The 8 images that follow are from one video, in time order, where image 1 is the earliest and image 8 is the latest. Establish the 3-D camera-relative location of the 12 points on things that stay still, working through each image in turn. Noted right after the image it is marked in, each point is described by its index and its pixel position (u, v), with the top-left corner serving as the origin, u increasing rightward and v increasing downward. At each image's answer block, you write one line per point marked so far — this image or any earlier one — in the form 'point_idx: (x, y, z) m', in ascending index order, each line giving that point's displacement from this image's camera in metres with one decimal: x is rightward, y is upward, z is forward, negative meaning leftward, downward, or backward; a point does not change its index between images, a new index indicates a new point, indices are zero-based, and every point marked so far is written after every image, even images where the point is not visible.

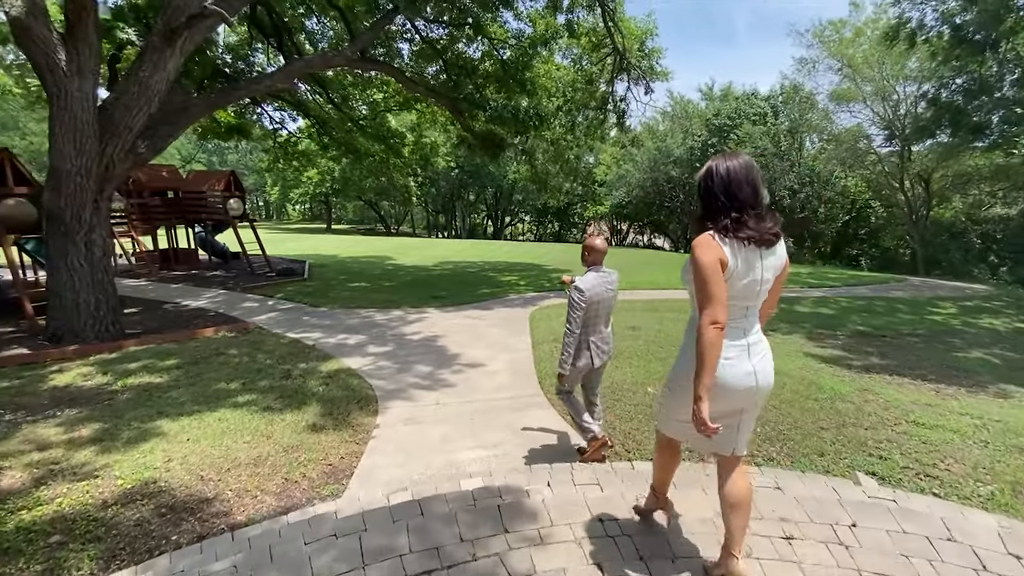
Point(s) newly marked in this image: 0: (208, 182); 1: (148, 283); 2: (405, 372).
0: (-9.6, +3.4, +15.4) m
1: (-9.8, +0.1, +13.3) m
2: (-1.2, -0.9, +5.5) m
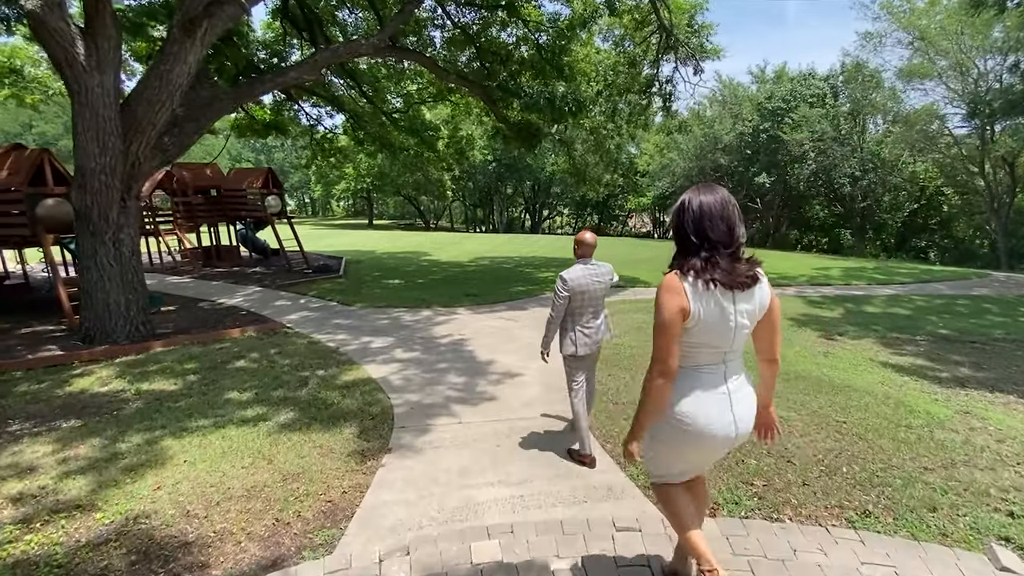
0: (-8.4, +3.5, +15.6) m
1: (-8.9, +0.2, +13.5) m
2: (-0.9, -1.0, +5.0) m
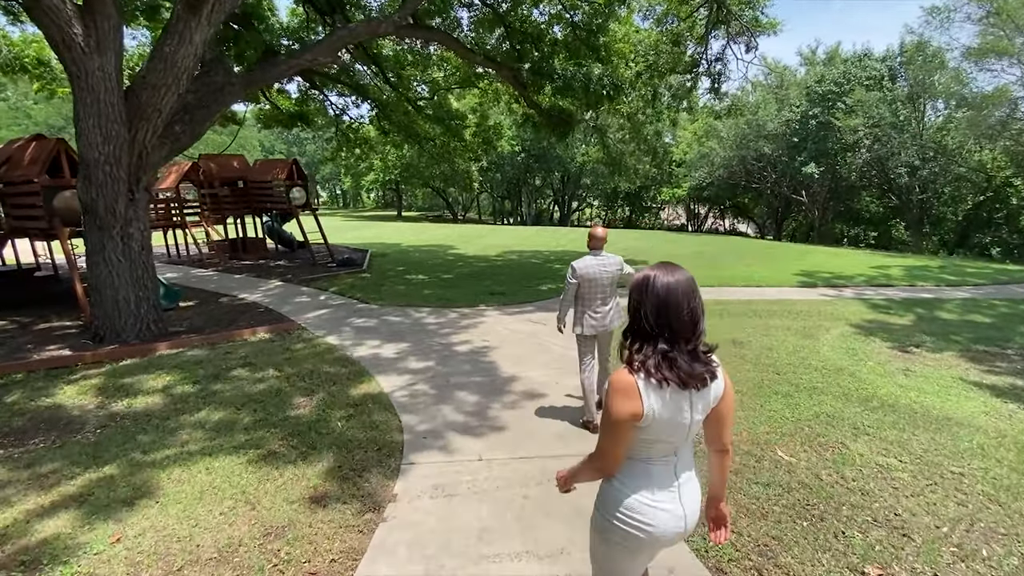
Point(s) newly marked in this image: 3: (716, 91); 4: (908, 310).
0: (-7.5, +3.7, +15.3) m
1: (-8.1, +0.4, +13.3) m
2: (-0.6, -1.0, +4.4) m
3: (+4.0, +3.9, +9.6) m
4: (+6.9, -0.4, +8.5) m
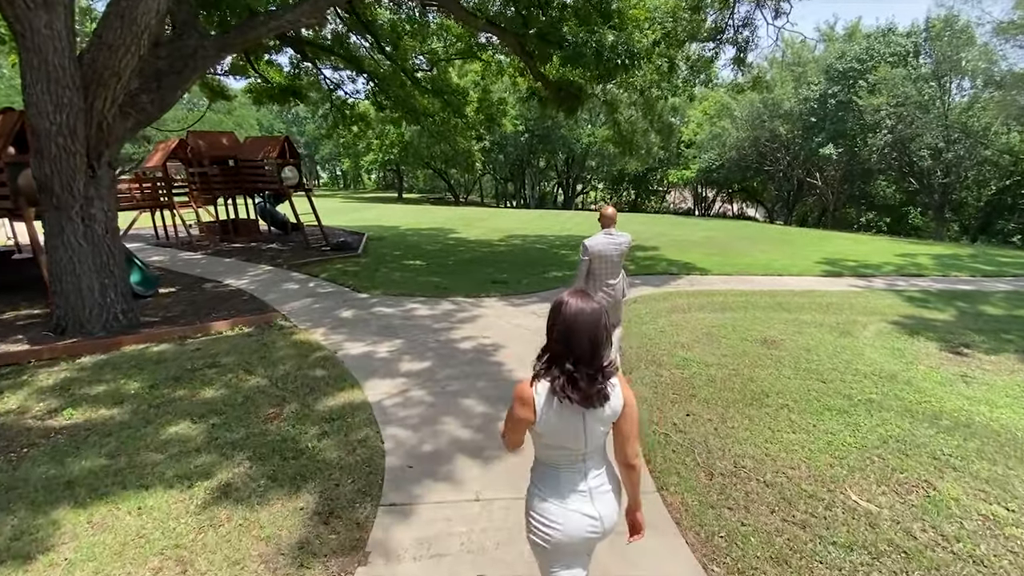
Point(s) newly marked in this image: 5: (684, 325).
0: (-7.4, +4.1, +14.5) m
1: (-8.0, +0.8, +12.6) m
2: (-0.6, -1.0, +3.8) m
3: (+4.1, +4.1, +8.7) m
4: (+7.0, -0.3, +7.8) m
5: (+2.1, -0.4, +5.9) m
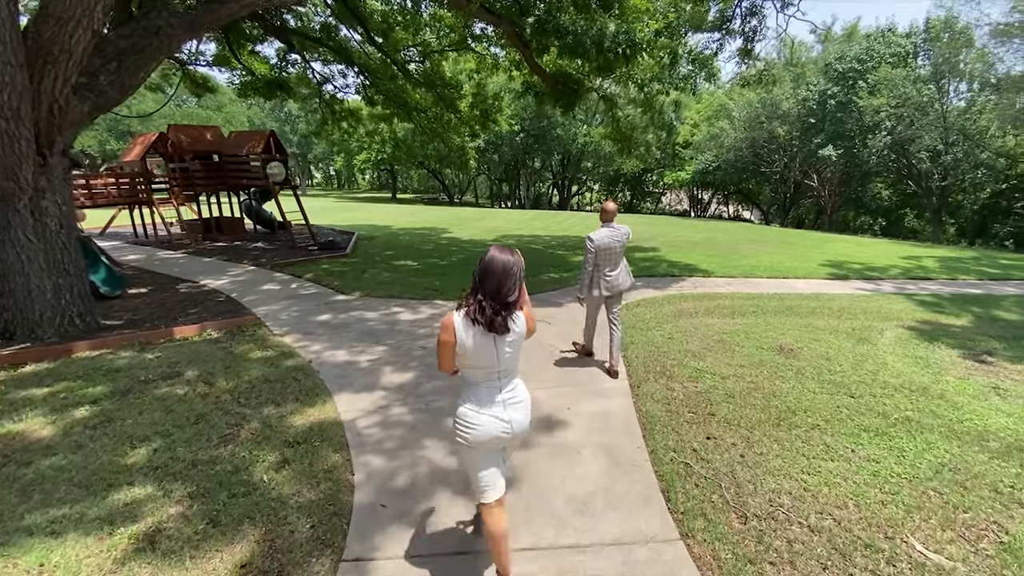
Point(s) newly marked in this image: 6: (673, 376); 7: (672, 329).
0: (-7.5, +4.1, +13.9) m
1: (-8.1, +0.8, +12.1) m
2: (-0.6, -1.0, +3.3) m
3: (+4.0, +4.0, +8.3) m
4: (+6.9, -0.3, +7.4) m
5: (+2.0, -0.5, +5.5) m
6: (+1.4, -0.7, +4.1) m
7: (+1.8, -0.5, +5.5) m
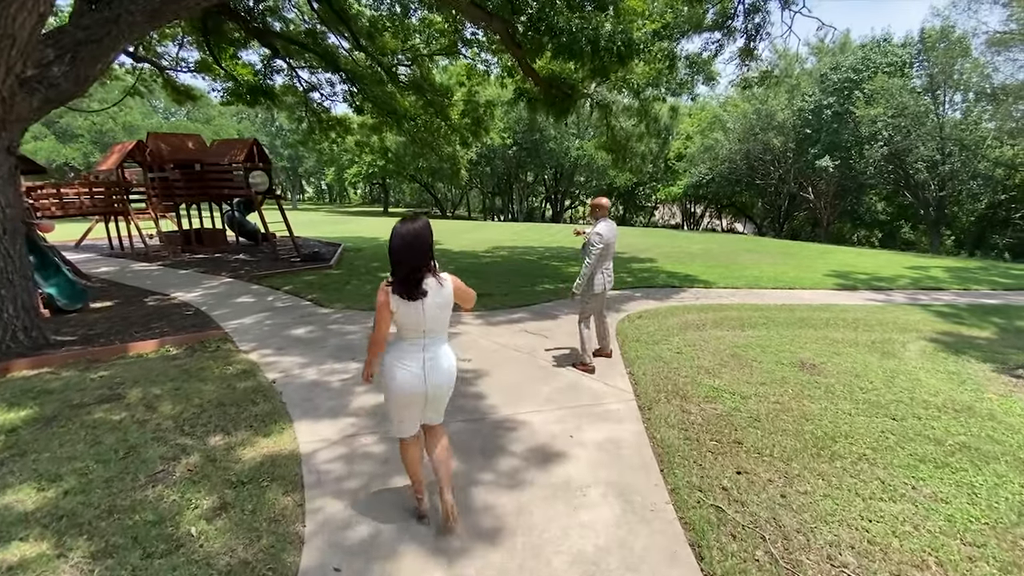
0: (-7.7, +3.7, +13.4) m
1: (-8.3, +0.5, +11.5) m
2: (-0.7, -1.0, +2.7) m
3: (+3.9, +3.8, +8.0) m
4: (+6.8, -0.5, +7.0) m
5: (+1.9, -0.6, +5.0) m
6: (+1.3, -0.8, +3.6) m
7: (+1.7, -0.6, +5.0) m
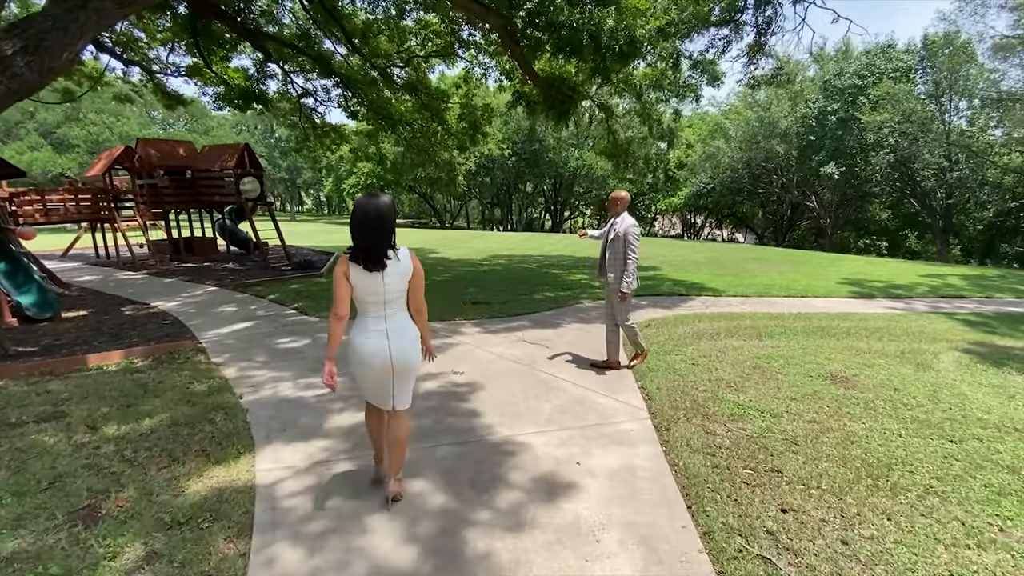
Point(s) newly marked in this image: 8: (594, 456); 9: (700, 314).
0: (-7.8, +3.5, +13.1) m
1: (-8.3, +0.2, +11.0) m
2: (-0.7, -1.0, +2.2) m
3: (+3.8, +3.7, +7.6) m
4: (+6.7, -0.6, +6.6) m
5: (+1.9, -0.6, +4.5) m
6: (+1.3, -0.8, +3.2) m
7: (+1.7, -0.6, +4.6) m
8: (+0.4, -0.9, +2.6) m
9: (+2.6, -0.3, +6.7) m
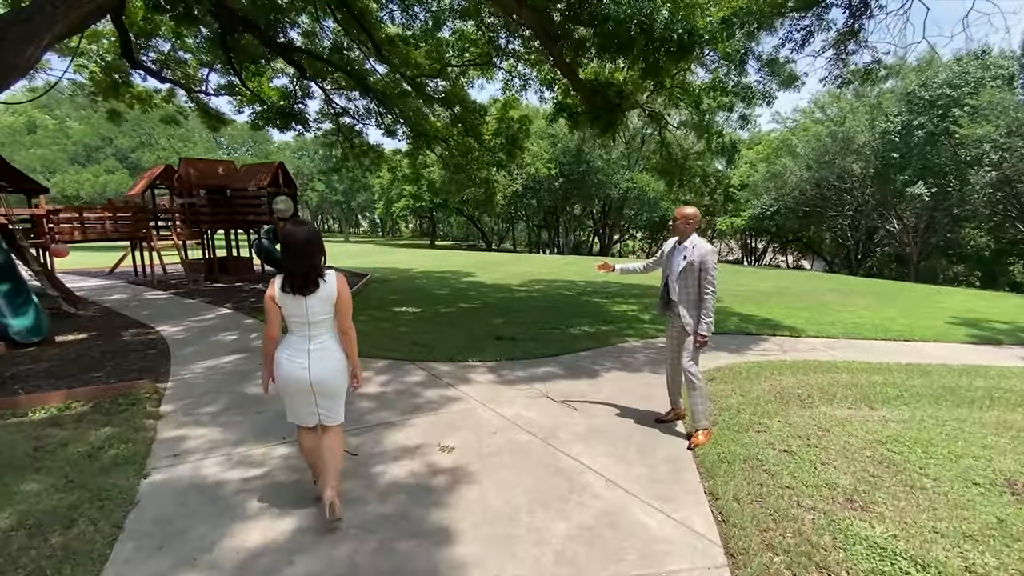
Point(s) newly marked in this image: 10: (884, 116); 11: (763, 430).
0: (-6.7, +2.9, +12.8) m
1: (-7.6, -0.2, +10.7) m
2: (-0.8, -1.2, +1.2) m
3: (+4.3, +3.2, +6.3) m
4: (+7.0, -1.1, +4.7) m
5: (+2.0, -1.0, +3.2) m
6: (+1.2, -1.1, +1.9) m
7: (+1.8, -0.9, +3.3) m
8: (+0.3, -1.1, +1.4) m
9: (+2.9, -0.8, +5.2) m
10: (+14.5, +6.6, +19.2) m
11: (+1.7, -1.0, +3.2) m
